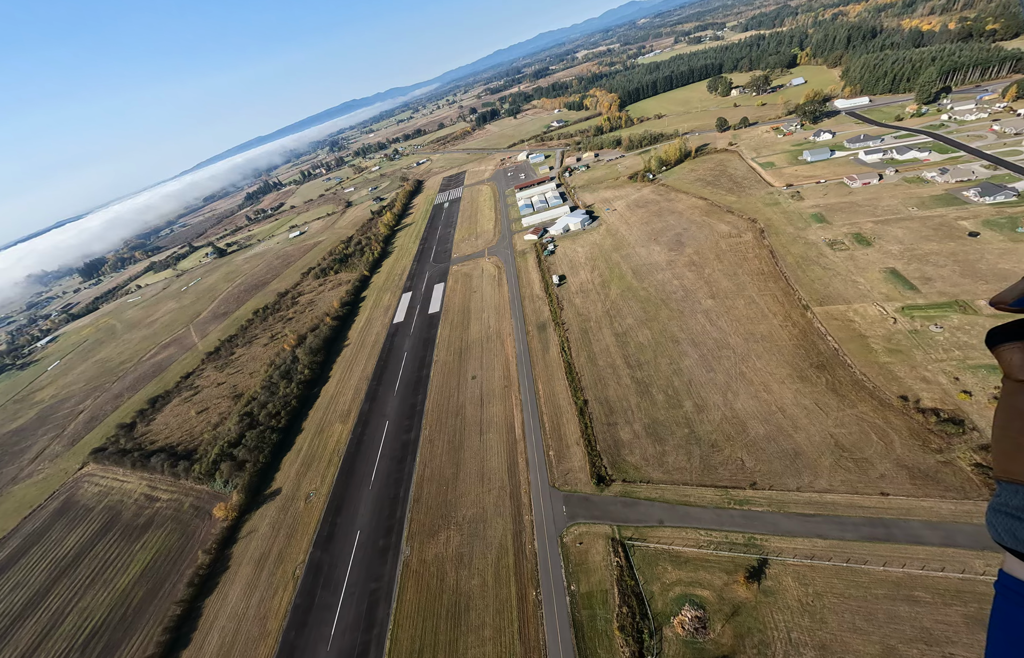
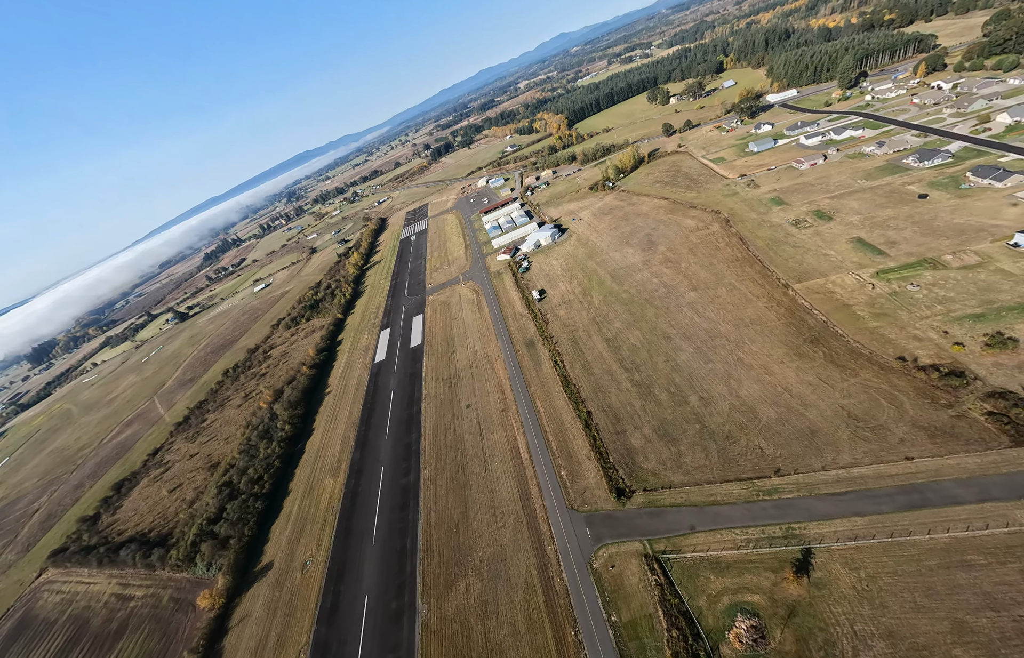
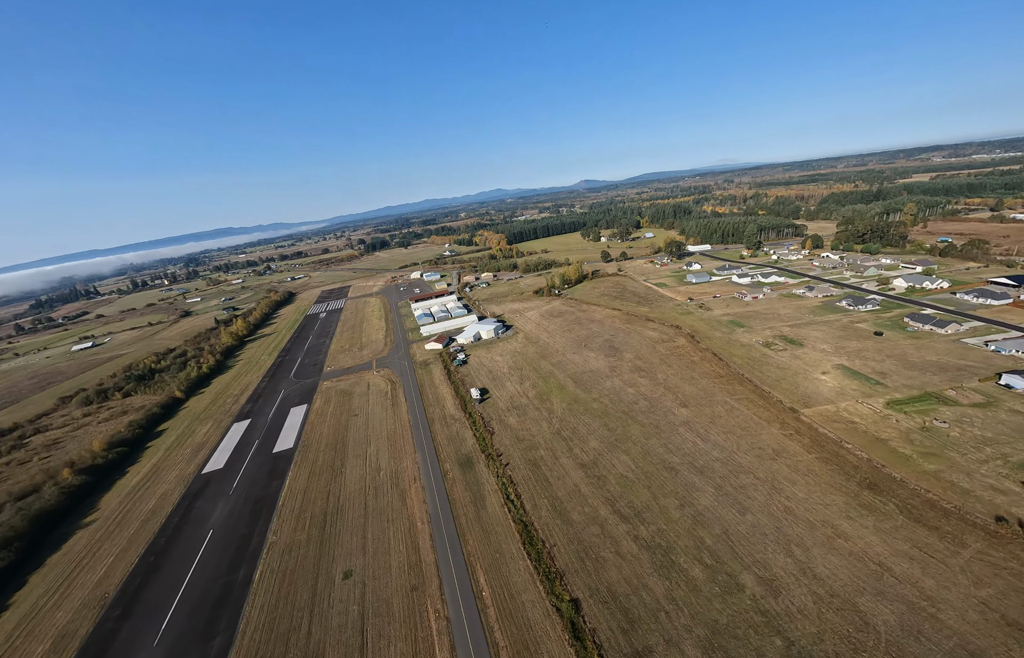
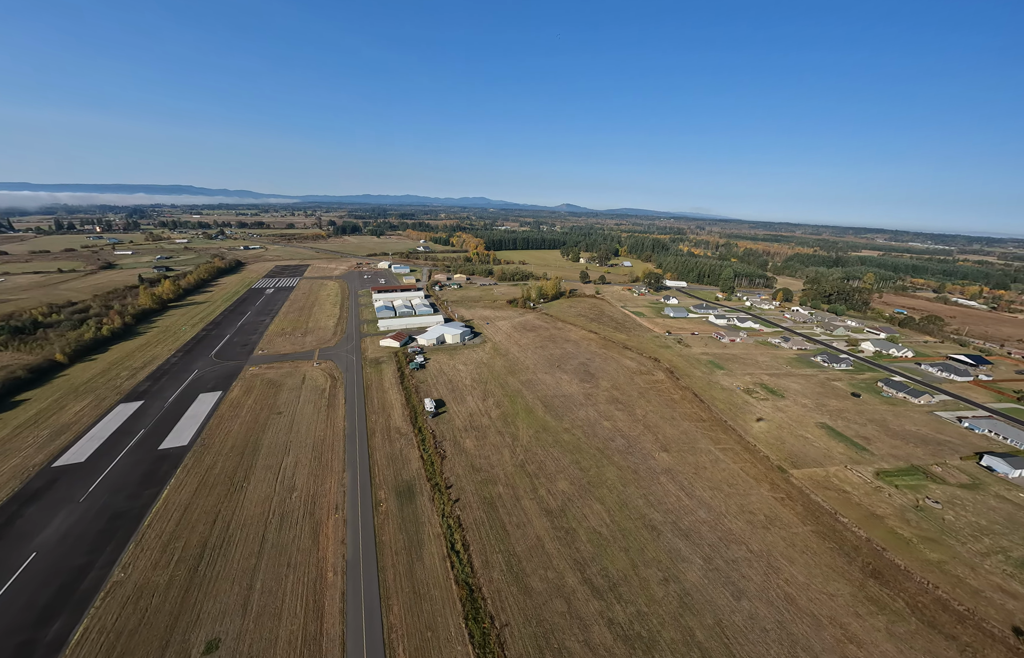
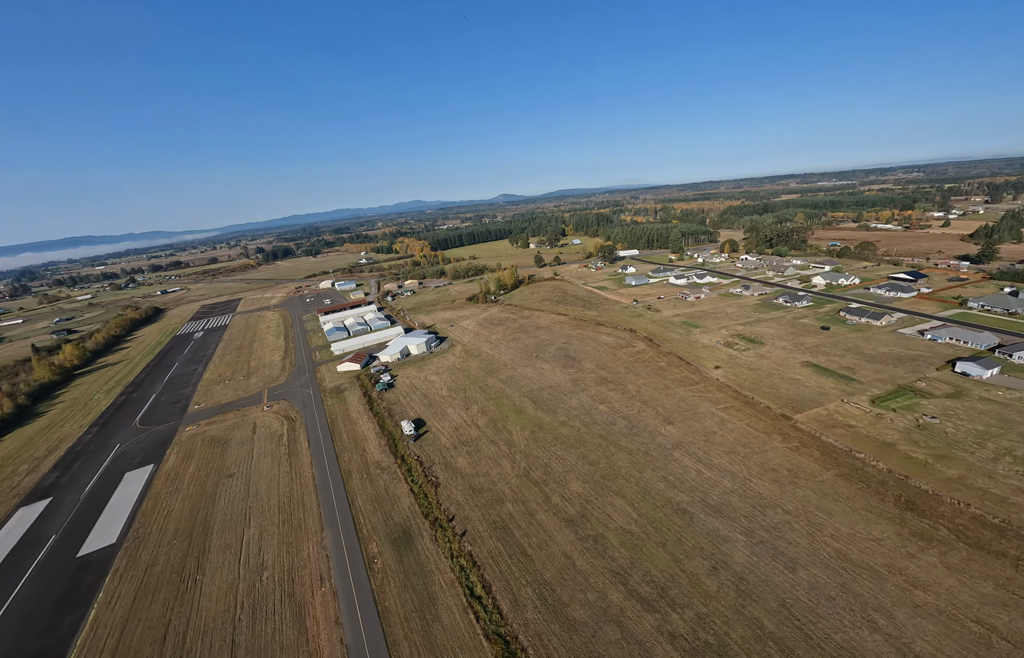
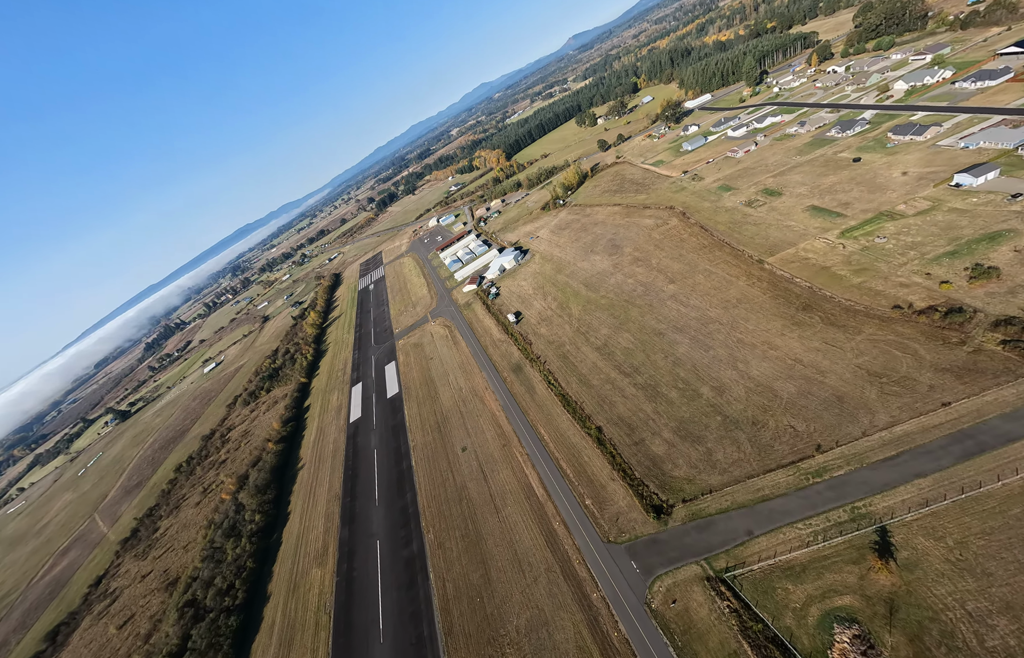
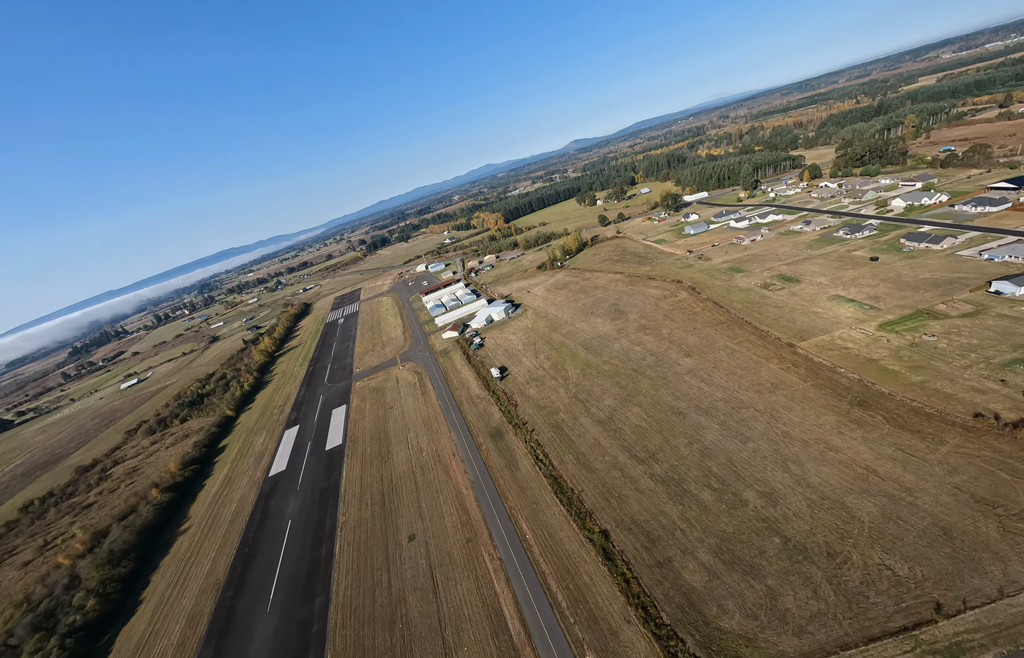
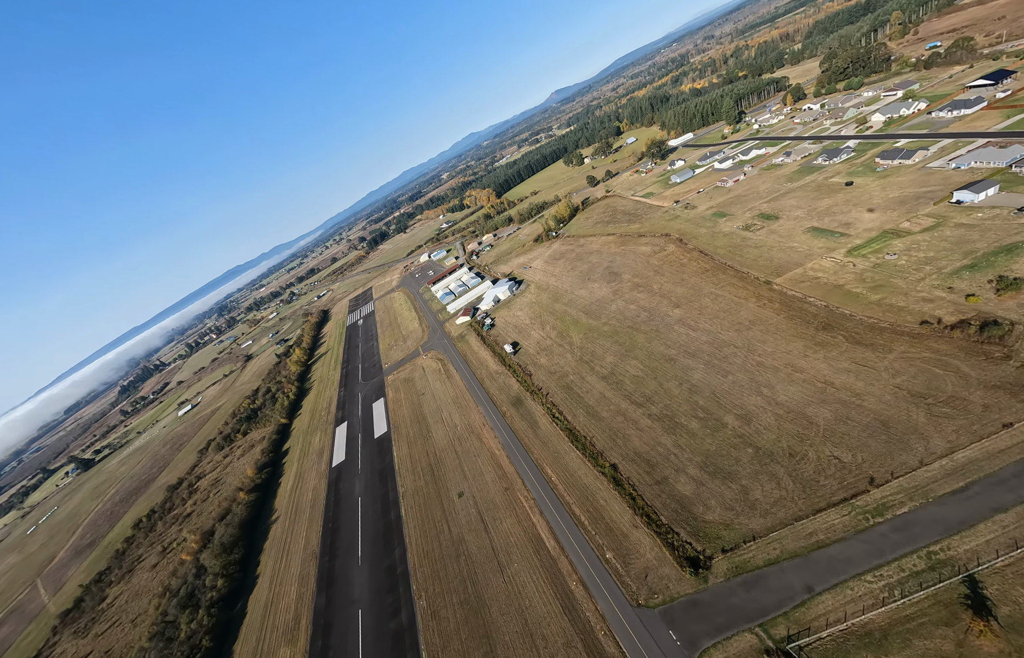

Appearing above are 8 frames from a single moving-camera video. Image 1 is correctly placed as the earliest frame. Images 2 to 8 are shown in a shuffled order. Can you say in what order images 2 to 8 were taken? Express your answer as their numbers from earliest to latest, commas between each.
2, 6, 8, 7, 3, 4, 5
